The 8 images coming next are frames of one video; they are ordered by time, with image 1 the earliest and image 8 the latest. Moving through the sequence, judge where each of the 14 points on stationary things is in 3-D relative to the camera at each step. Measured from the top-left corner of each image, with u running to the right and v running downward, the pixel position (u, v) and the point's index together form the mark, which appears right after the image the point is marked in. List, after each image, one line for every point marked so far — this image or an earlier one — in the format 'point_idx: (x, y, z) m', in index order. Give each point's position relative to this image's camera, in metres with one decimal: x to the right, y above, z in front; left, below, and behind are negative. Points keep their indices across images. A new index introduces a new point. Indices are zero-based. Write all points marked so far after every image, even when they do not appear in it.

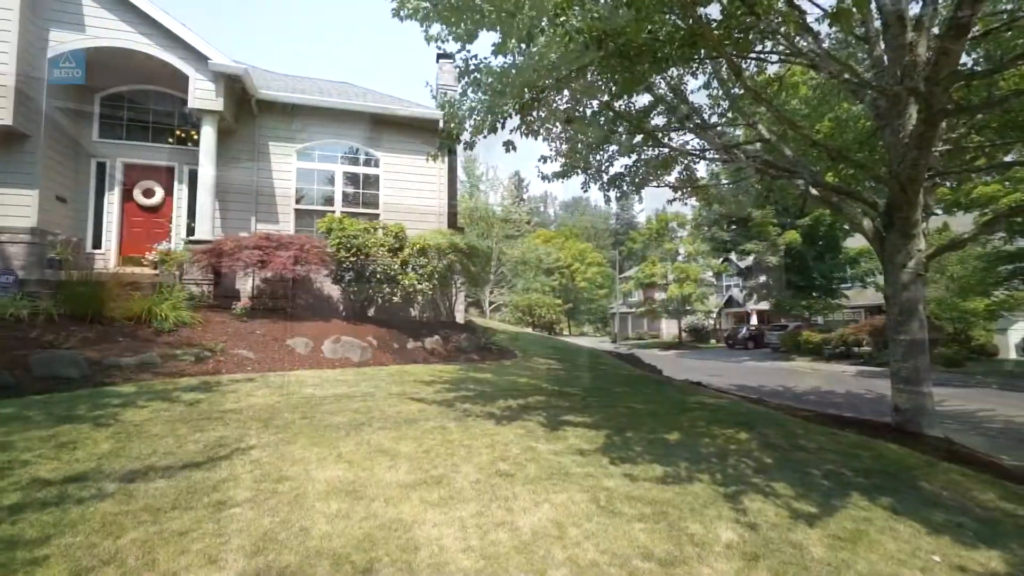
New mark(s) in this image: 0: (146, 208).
0: (-7.3, +1.6, +9.7) m
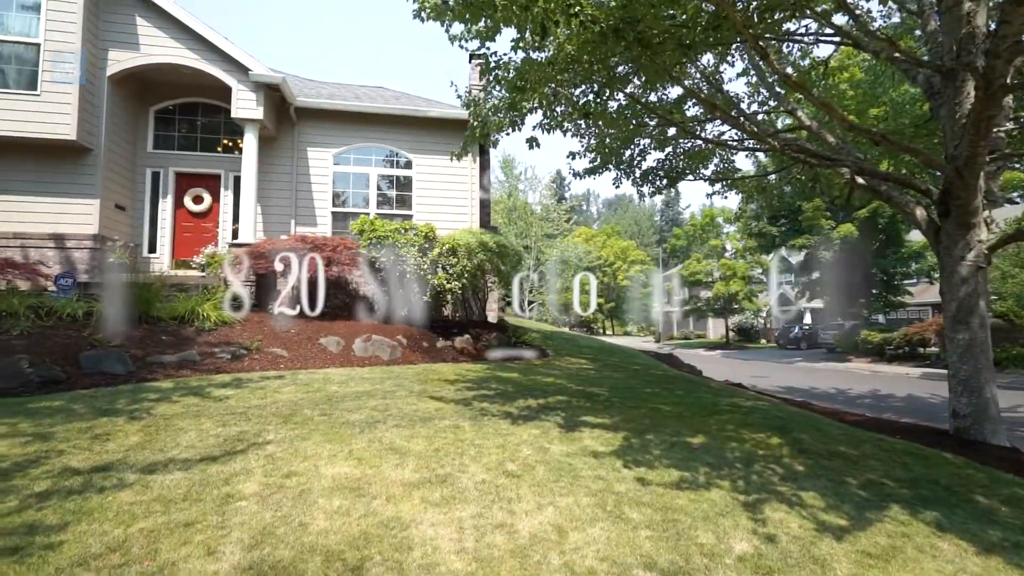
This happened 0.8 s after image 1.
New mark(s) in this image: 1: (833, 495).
0: (-6.7, +1.6, +10.2) m
1: (+2.3, -1.5, +3.4) m
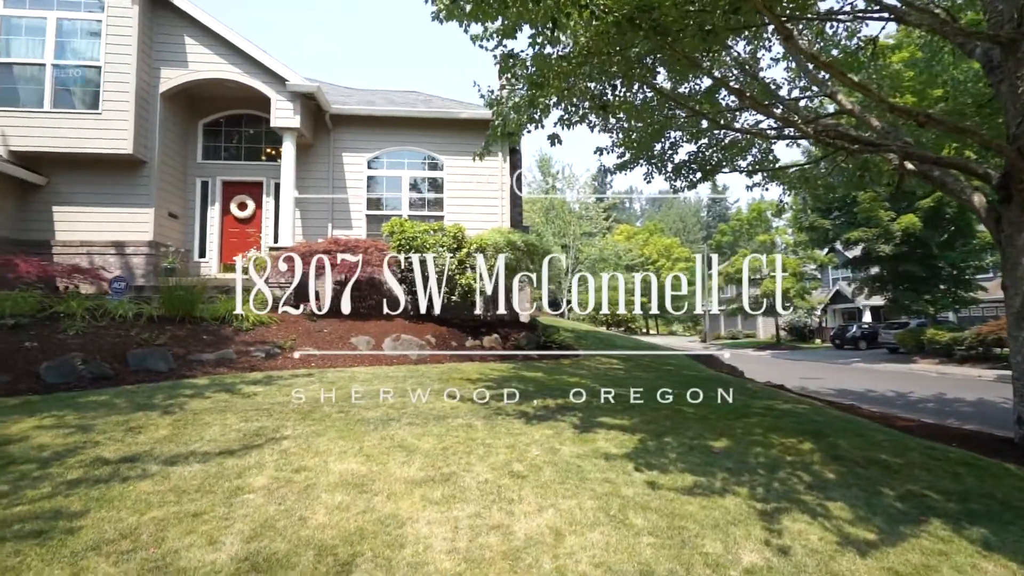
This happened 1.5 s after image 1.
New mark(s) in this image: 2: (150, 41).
0: (-6.0, +1.5, +10.8) m
1: (+2.4, -1.5, +3.2) m
2: (-7.7, +5.3, +10.1) m
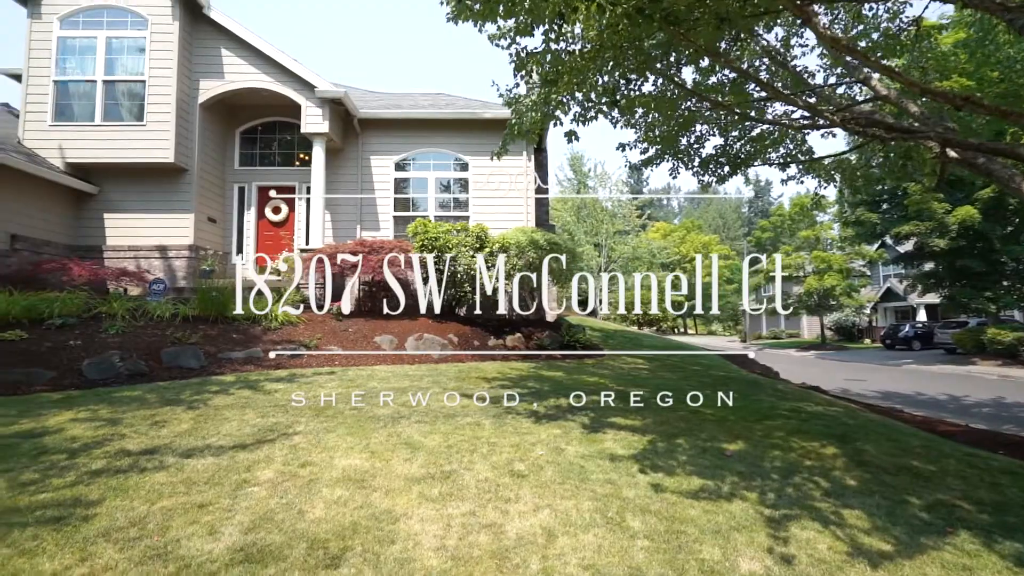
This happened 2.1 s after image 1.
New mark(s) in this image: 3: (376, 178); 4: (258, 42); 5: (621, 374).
0: (-5.5, +1.5, +11.2) m
1: (+2.3, -1.4, +3.0) m
2: (-7.2, +5.2, +10.7) m
3: (-3.3, +2.7, +11.6) m
4: (-5.6, +5.4, +10.5) m
5: (+1.7, -1.4, +7.5) m
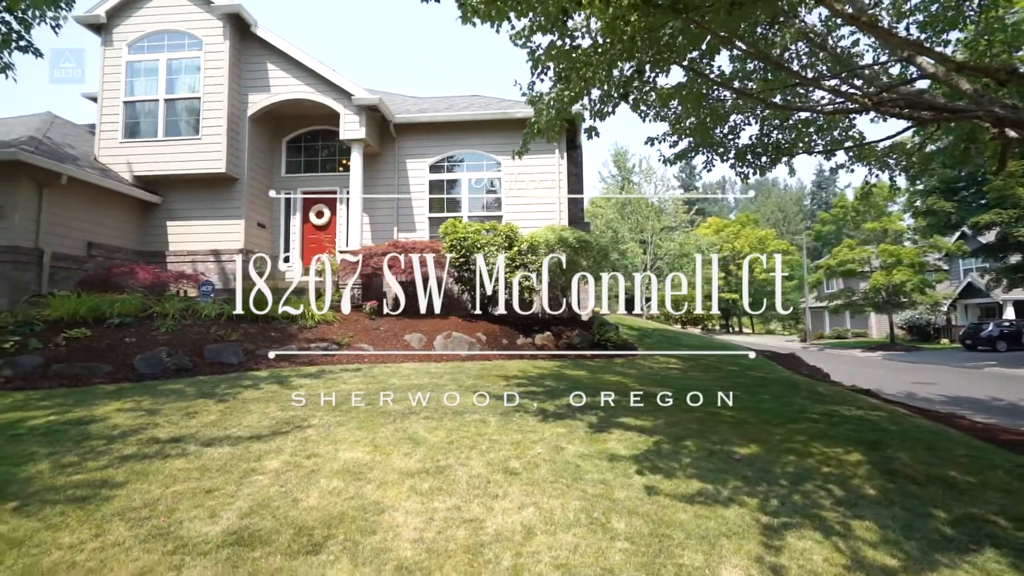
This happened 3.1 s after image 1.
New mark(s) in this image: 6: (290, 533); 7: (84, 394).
0: (-4.7, +1.5, +11.7) m
1: (+2.3, -1.4, +2.8) m
2: (-6.5, +5.2, +11.4) m
3: (-2.5, +2.7, +12.0) m
4: (-5.0, +5.4, +11.1) m
5: (+2.1, -1.3, +7.3) m
6: (-1.2, -1.3, +2.6) m
7: (-4.5, -1.1, +5.0) m
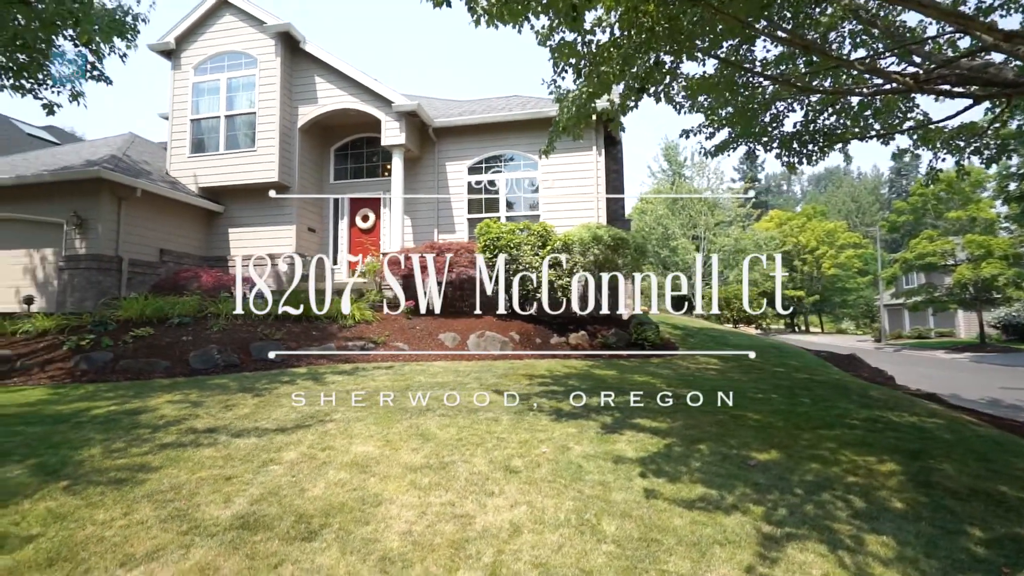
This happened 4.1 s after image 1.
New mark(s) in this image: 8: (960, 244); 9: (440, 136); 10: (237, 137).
0: (-3.8, +1.5, +12.2) m
1: (+2.2, -1.4, +2.5) m
2: (-5.6, +5.2, +12.1) m
3: (-1.6, +2.7, +12.2) m
4: (-4.1, +5.4, +11.6) m
5: (+2.5, -1.3, +7.1) m
6: (-1.3, -1.3, +2.7) m
7: (-4.2, -1.1, +5.5) m
8: (+17.8, +1.8, +19.1) m
9: (-1.8, +3.9, +12.3) m
10: (-6.9, +3.8, +12.0) m
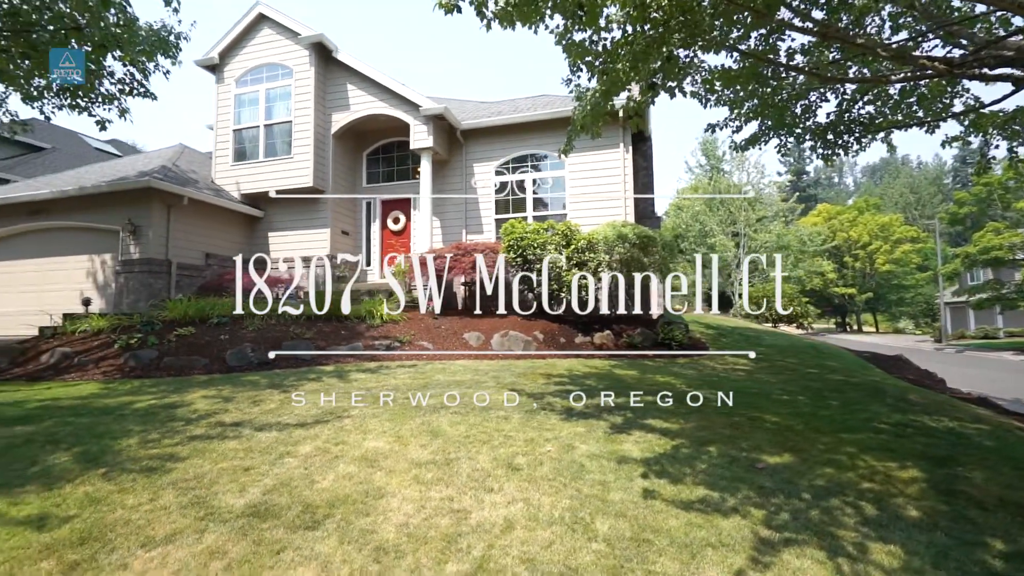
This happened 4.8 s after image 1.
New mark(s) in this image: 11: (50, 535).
0: (-3.1, +1.5, +12.5) m
1: (+2.1, -1.4, +2.4) m
2: (-5.0, +5.1, +12.5) m
3: (-0.9, +2.7, +12.3) m
4: (-3.5, +5.4, +11.9) m
5: (+2.8, -1.3, +6.9) m
6: (-1.3, -1.4, +2.9) m
7: (-4.1, -1.2, +5.9) m
8: (+19.0, +1.9, +17.7) m
9: (-1.2, +3.9, +12.4) m
10: (-6.3, +3.8, +12.6) m
11: (-2.6, -1.4, +2.7) m
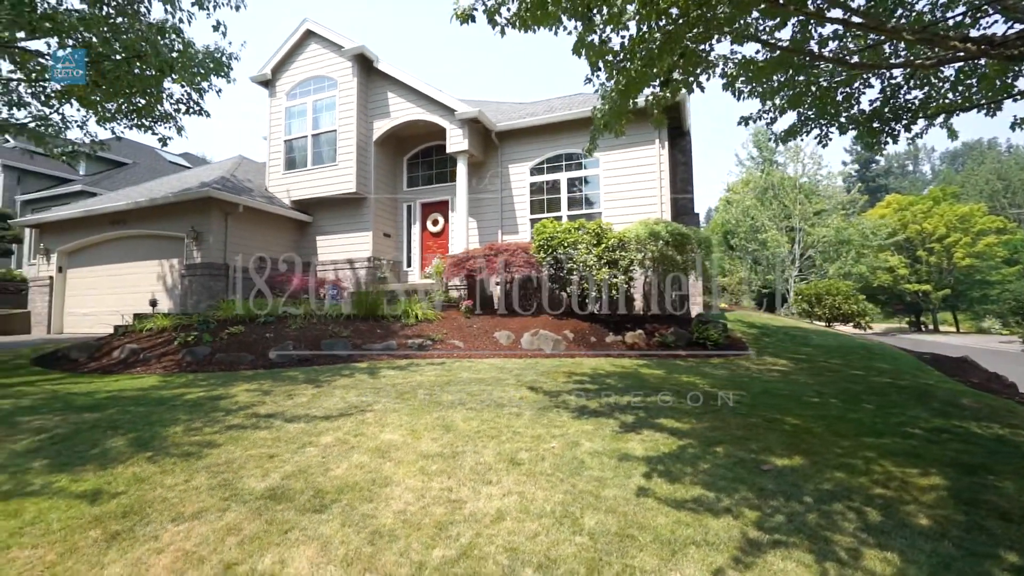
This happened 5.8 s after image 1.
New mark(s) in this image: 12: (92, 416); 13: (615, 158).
0: (-2.1, +1.5, +12.9) m
1: (+2.0, -1.3, +2.3) m
2: (-4.0, +5.1, +13.1) m
3: (0.0, +2.7, +12.5) m
4: (-2.6, +5.4, +12.3) m
5: (+3.2, -1.2, +6.7) m
6: (-1.3, -1.4, +3.1) m
7: (-3.8, -1.2, +6.4) m
8: (+20.3, +2.1, +15.8) m
9: (-0.3, +3.9, +12.6) m
10: (-5.3, +3.7, +13.3) m
11: (-2.6, -1.4, +3.1) m
12: (-4.2, -1.3, +4.8) m
13: (+2.4, +3.1, +11.5) m
